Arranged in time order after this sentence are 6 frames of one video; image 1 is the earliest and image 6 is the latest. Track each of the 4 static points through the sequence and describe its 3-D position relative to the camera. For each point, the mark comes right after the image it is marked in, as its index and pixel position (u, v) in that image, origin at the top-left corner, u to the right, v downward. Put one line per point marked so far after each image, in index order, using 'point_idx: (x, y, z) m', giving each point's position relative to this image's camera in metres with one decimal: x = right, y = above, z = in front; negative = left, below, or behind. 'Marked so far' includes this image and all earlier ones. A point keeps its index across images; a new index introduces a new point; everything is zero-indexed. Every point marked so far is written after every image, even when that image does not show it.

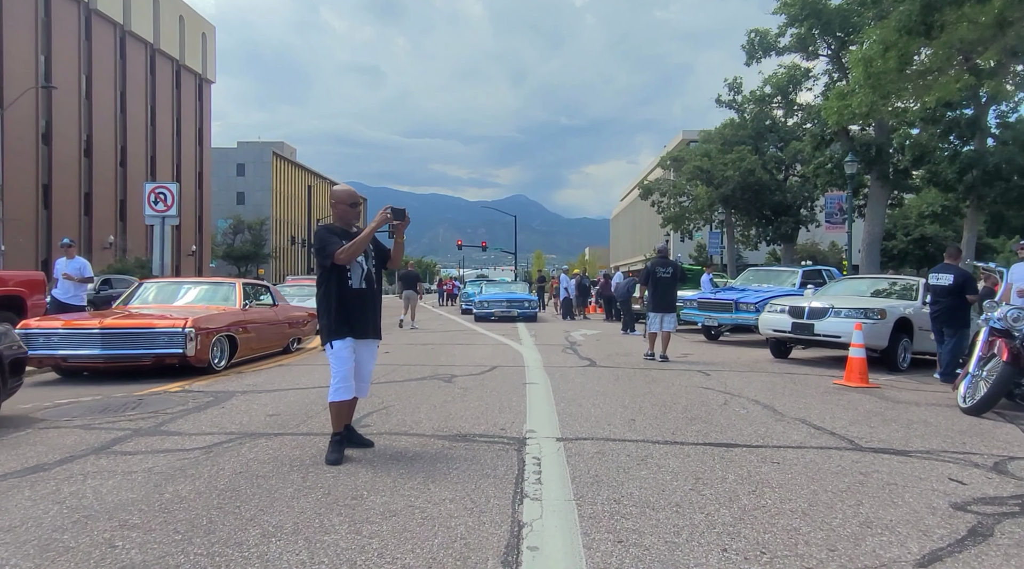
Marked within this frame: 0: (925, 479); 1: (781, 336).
0: (+2.5, -1.2, +4.7) m
1: (+4.3, -0.8, +12.5) m
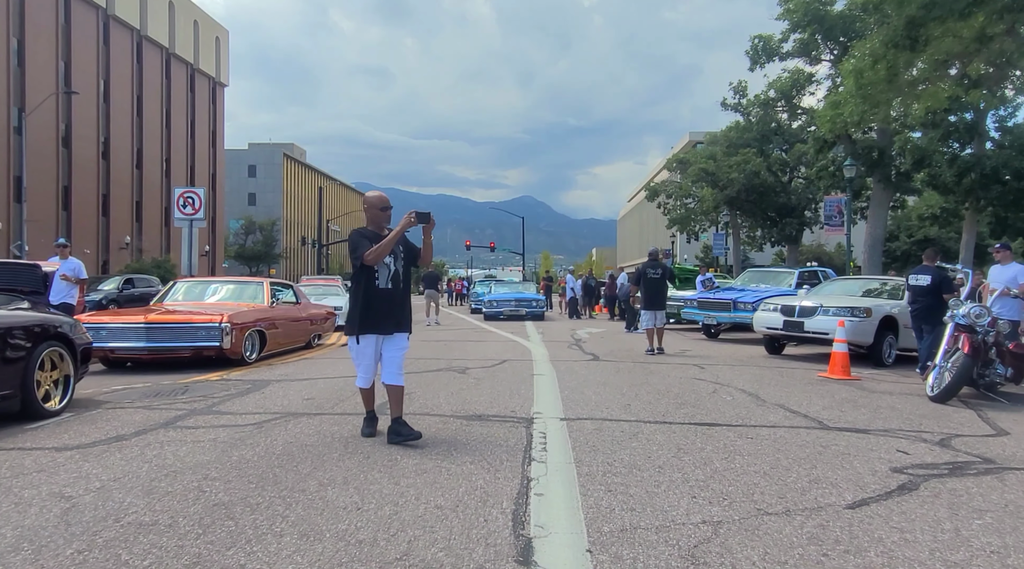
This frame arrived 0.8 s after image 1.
0: (+2.6, -1.1, +5.5) m
1: (+4.4, -0.8, +13.3) m
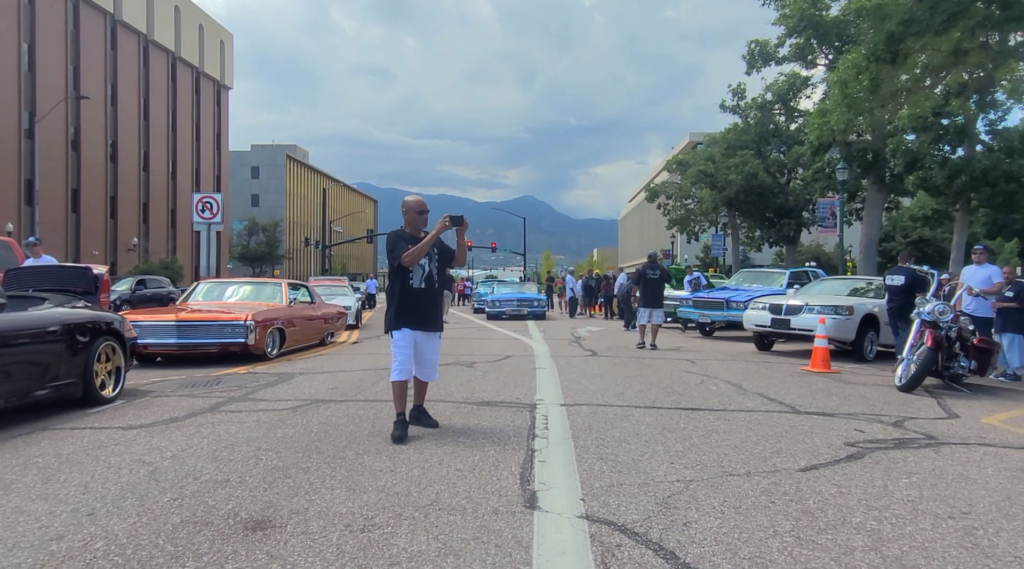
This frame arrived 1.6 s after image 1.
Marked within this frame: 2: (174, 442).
0: (+2.6, -1.1, +6.3) m
1: (+4.5, -0.8, +14.1) m
2: (-2.4, -1.1, +5.6) m
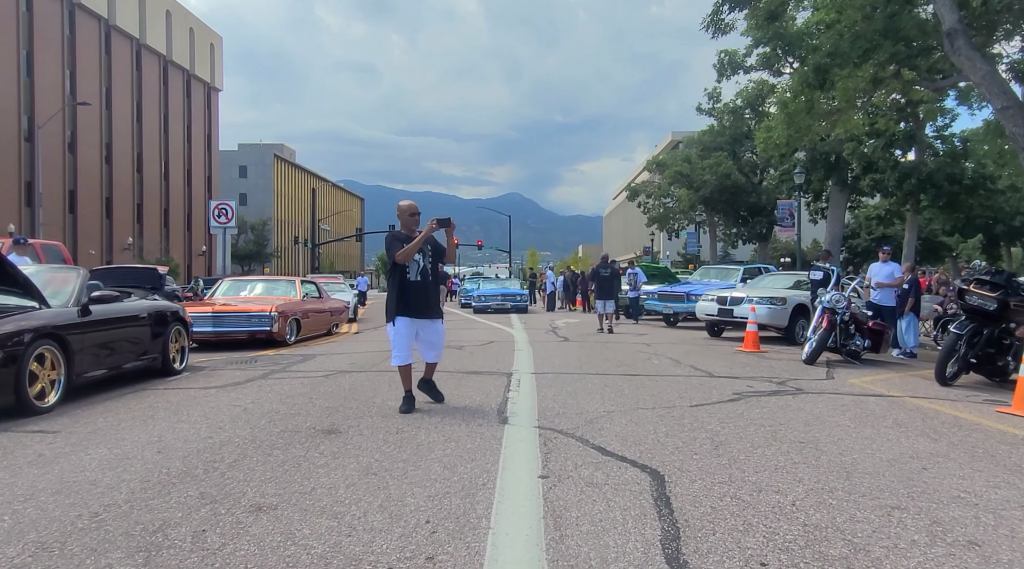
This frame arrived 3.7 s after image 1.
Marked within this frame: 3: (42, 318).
0: (+2.4, -1.1, +8.5) m
1: (+4.1, -0.7, +16.3) m
2: (-2.6, -1.1, +7.7) m
3: (-4.1, -0.3, +6.8) m
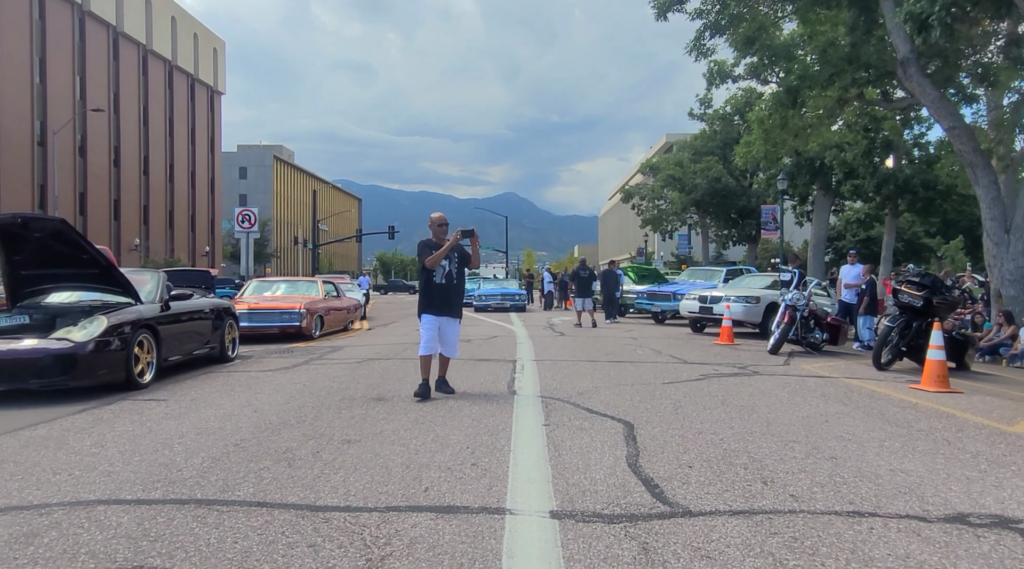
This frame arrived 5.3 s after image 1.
0: (+2.5, -1.1, +10.2) m
1: (+4.2, -0.7, +18.0) m
2: (-2.5, -1.1, +9.3) m
3: (-4.0, -0.3, +8.5) m
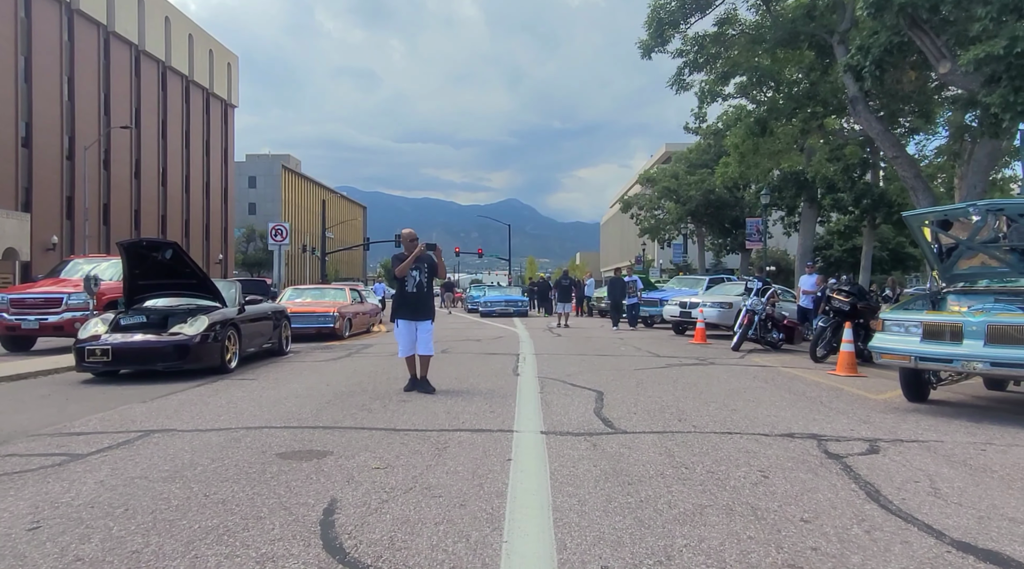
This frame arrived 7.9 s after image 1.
0: (+2.5, -1.2, +12.6) m
1: (+4.3, -0.9, +20.4) m
2: (-2.5, -1.2, +11.8) m
3: (-4.0, -0.4, +10.9) m
